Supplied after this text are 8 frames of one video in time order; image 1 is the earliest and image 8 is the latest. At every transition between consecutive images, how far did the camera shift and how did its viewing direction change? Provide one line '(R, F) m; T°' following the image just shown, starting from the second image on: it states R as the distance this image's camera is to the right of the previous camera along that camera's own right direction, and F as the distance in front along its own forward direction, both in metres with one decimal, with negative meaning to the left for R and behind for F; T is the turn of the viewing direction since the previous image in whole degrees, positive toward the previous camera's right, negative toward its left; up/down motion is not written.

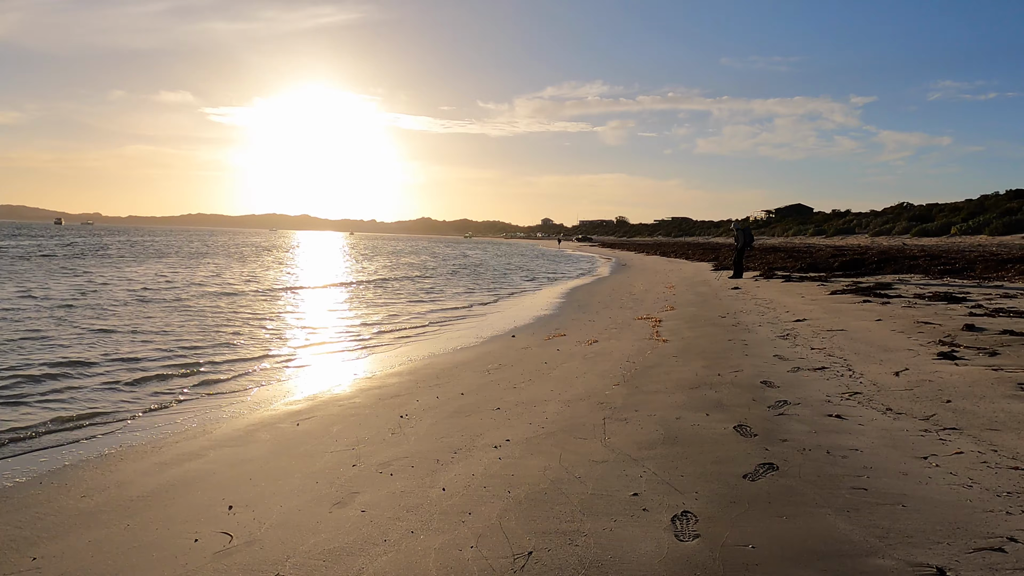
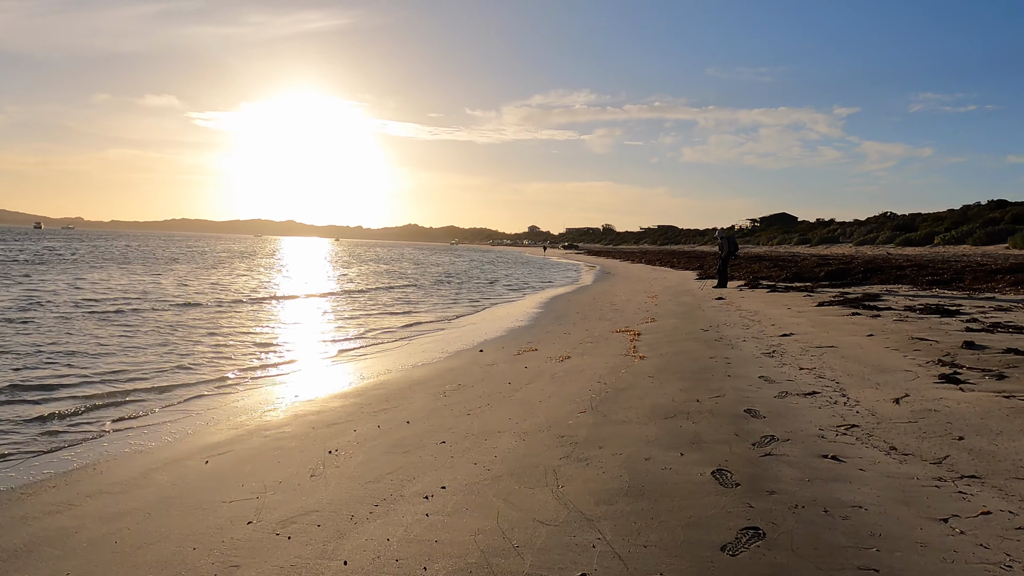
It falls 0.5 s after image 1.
(+0.3, +0.7) m; +1°
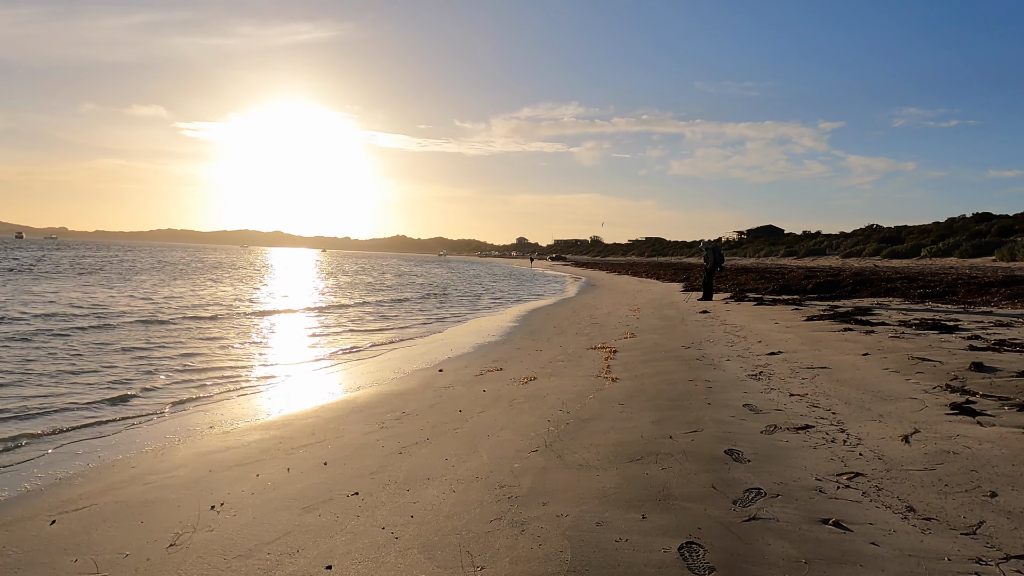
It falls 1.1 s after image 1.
(+0.4, +0.9) m; +1°
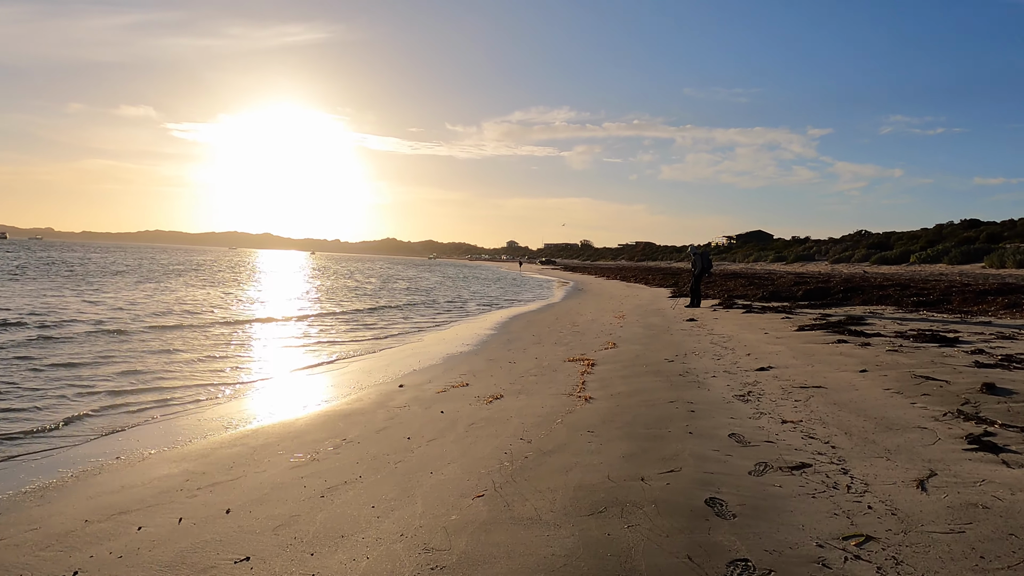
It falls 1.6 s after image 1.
(+0.3, +0.8) m; +1°
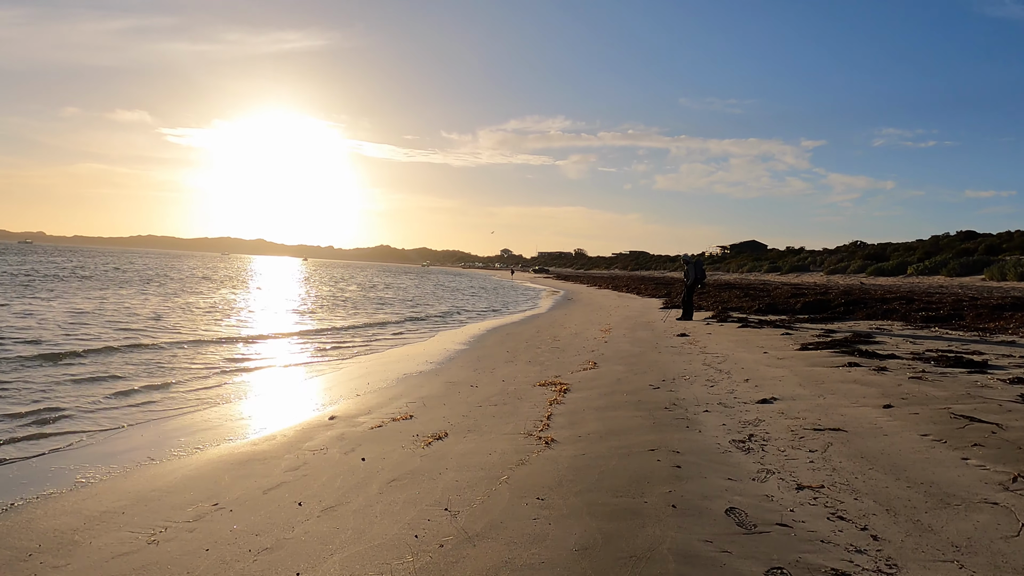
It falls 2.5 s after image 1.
(+0.5, +1.4) m; +1°
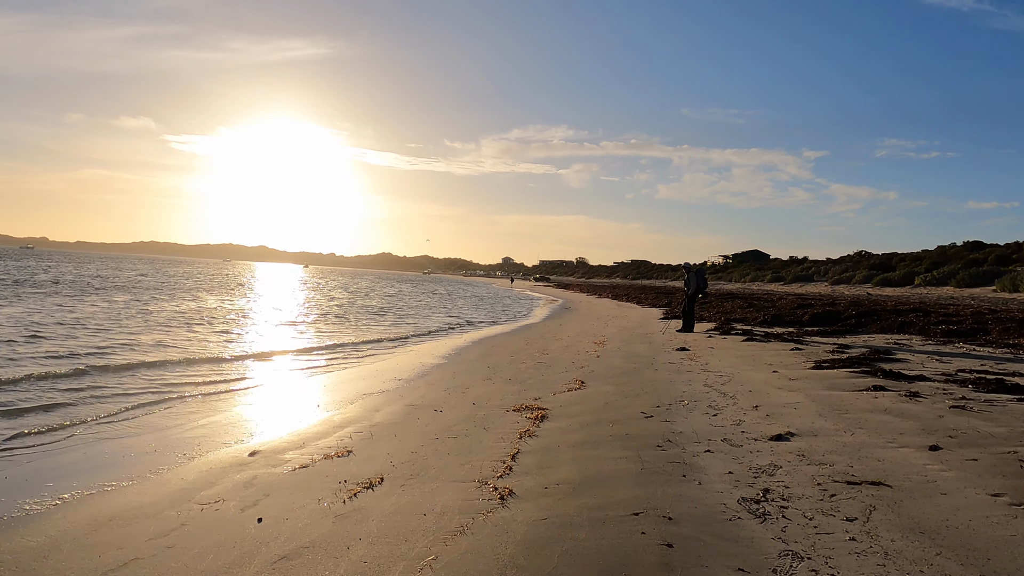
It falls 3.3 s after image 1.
(+0.4, +1.2) m; 0°
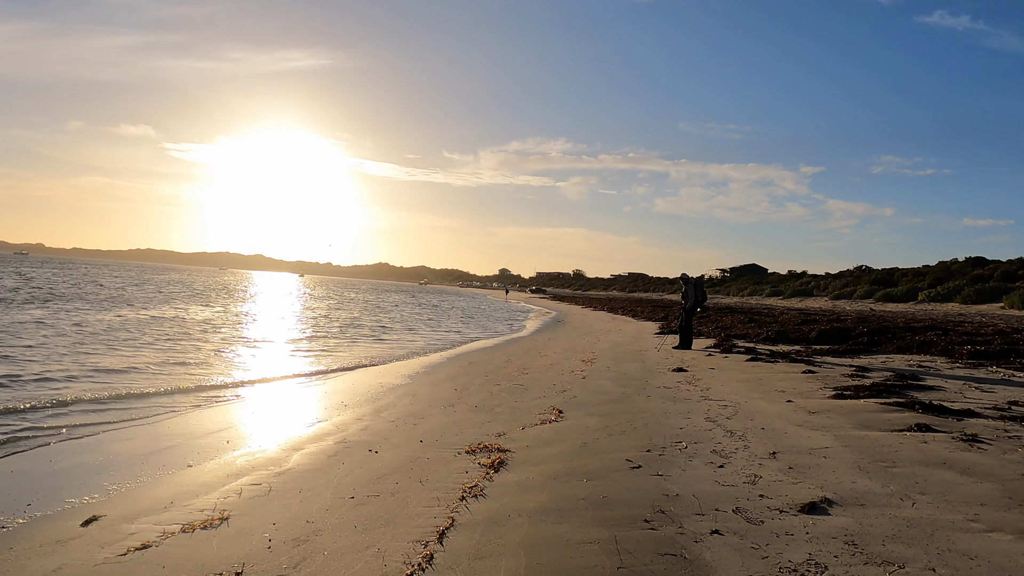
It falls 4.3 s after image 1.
(+0.4, +1.5) m; 0°
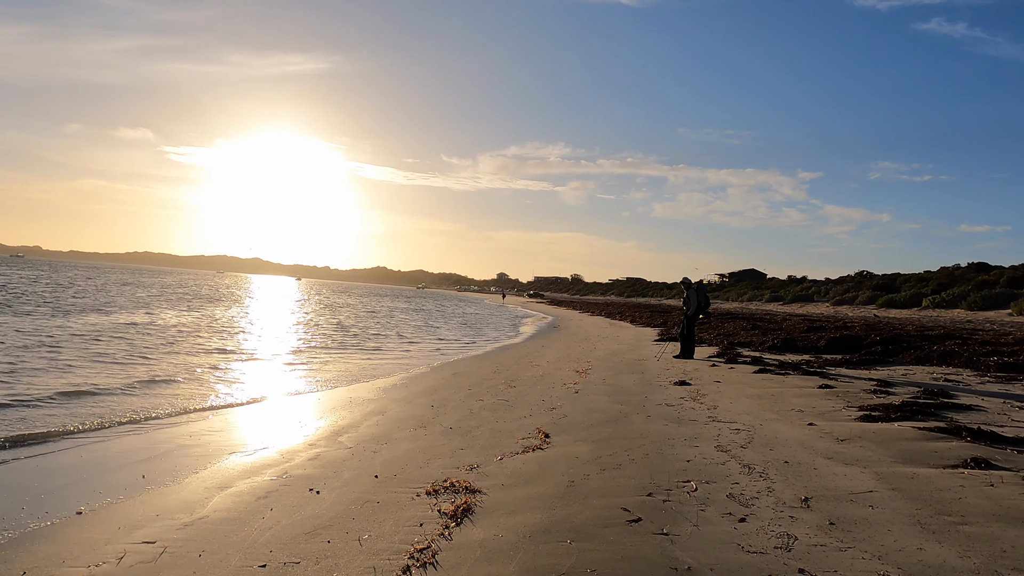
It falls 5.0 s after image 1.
(+0.2, +1.1) m; 0°
